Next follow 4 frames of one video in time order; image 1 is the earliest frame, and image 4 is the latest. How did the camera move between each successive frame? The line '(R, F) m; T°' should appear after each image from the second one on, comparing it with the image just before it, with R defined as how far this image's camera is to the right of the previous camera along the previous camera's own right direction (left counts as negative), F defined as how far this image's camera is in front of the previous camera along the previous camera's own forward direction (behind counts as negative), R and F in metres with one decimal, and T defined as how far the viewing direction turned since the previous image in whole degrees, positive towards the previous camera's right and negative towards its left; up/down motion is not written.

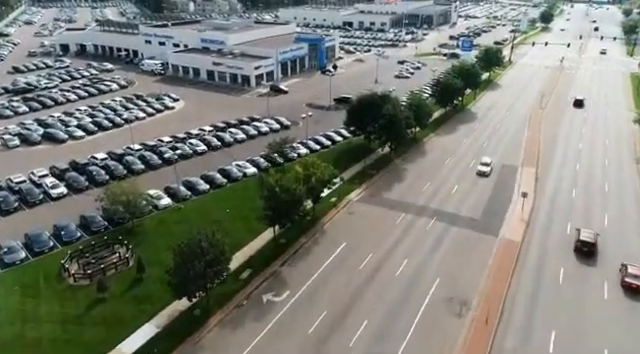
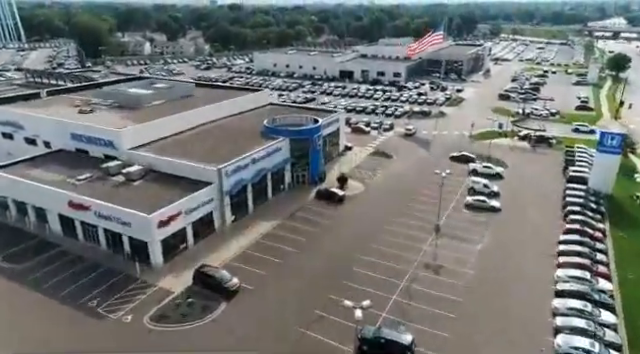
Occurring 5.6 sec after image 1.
(-0.6, +42.1) m; +1°
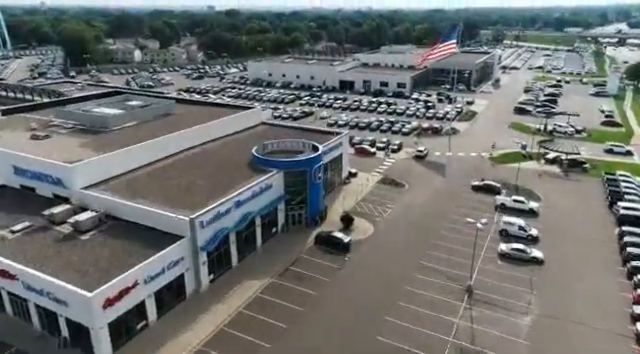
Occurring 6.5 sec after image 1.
(-0.2, +7.6) m; 0°
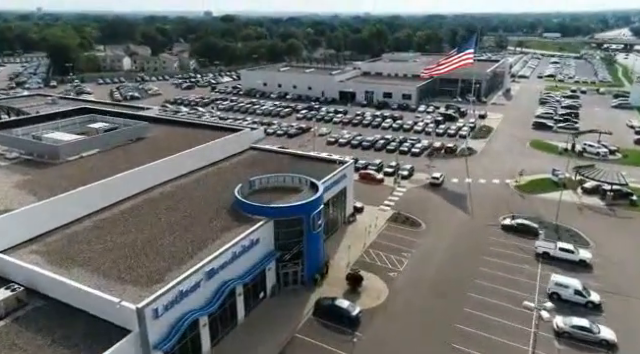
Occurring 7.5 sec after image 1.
(-0.1, +7.8) m; 0°
